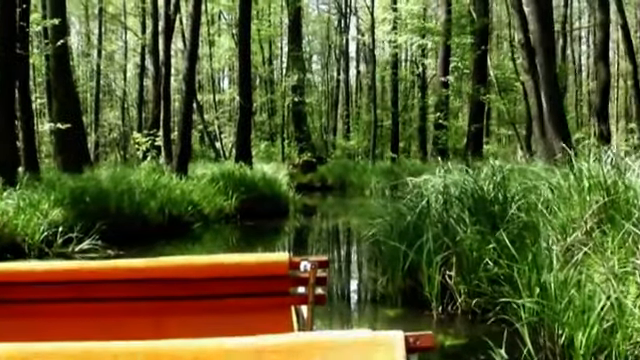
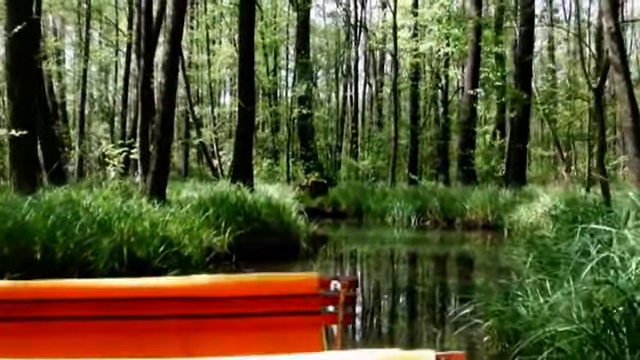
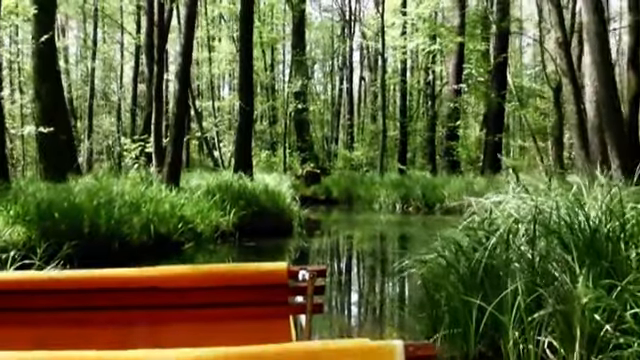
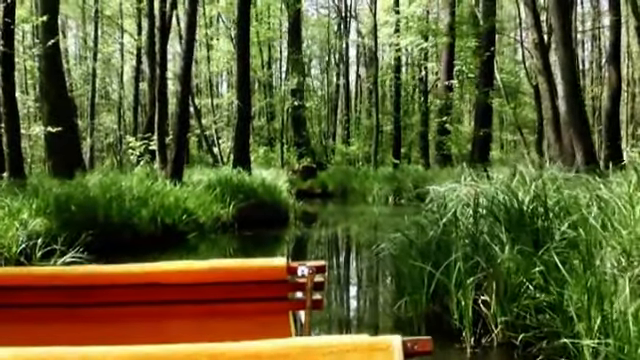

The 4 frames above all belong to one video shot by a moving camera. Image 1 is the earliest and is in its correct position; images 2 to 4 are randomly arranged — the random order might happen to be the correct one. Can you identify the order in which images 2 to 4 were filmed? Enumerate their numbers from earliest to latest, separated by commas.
4, 3, 2
